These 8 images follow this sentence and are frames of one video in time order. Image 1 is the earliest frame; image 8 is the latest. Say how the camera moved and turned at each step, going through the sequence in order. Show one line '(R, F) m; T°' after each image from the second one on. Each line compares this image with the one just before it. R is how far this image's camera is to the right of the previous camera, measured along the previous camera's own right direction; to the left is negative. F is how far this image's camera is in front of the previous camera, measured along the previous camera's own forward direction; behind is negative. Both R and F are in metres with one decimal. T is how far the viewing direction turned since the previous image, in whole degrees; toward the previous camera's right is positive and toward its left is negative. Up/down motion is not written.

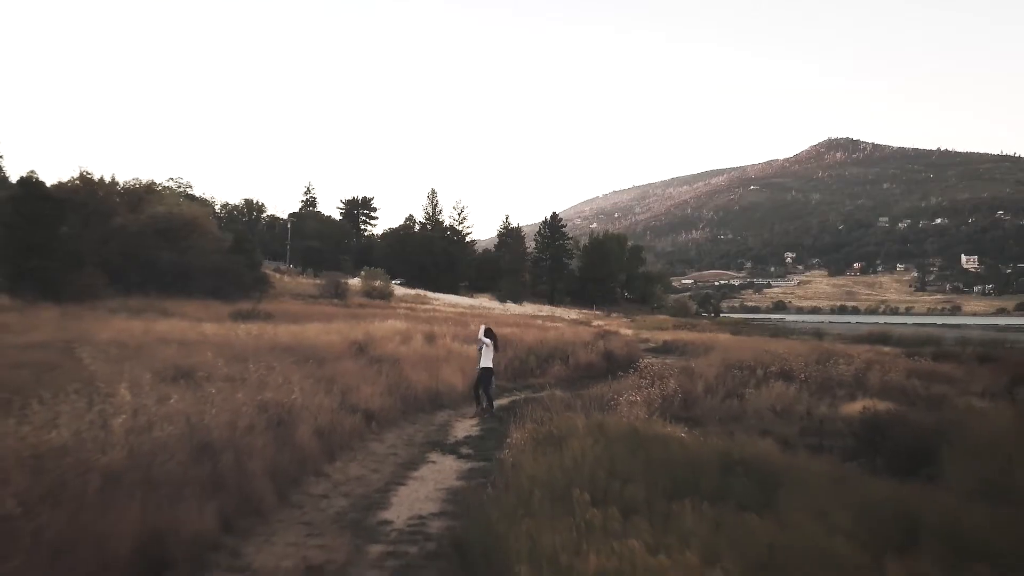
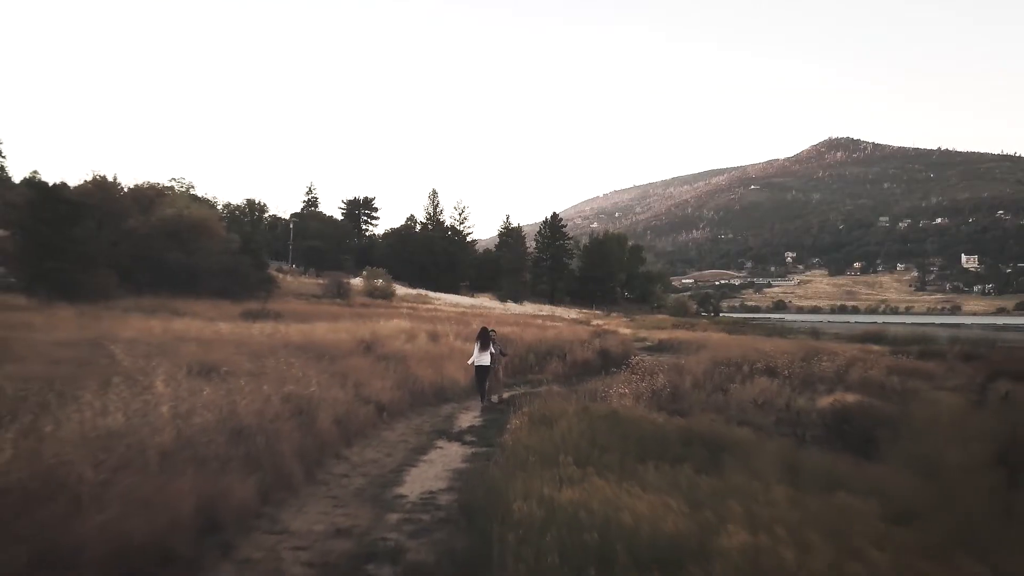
(0.0, -0.8) m; 0°
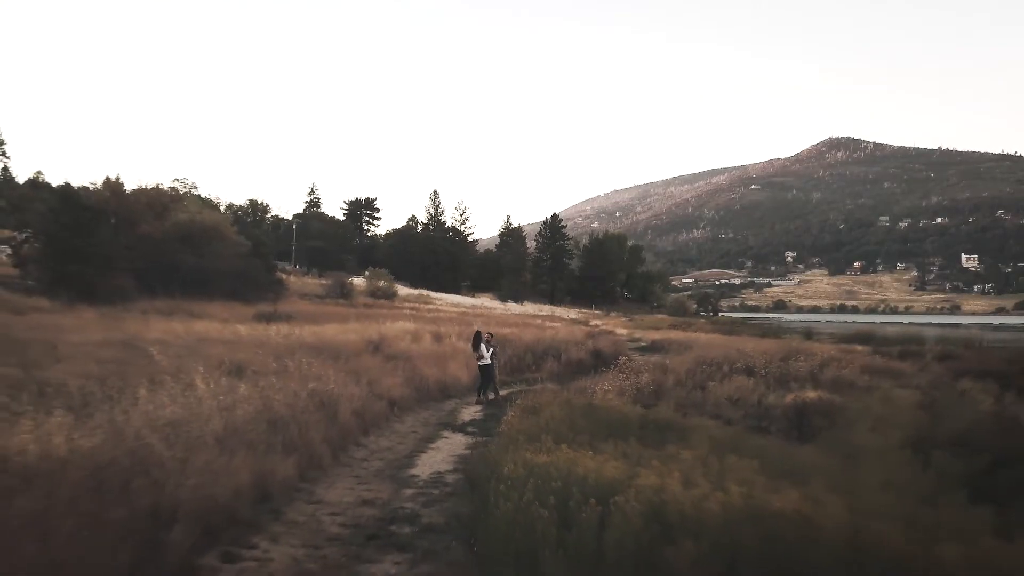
(+0.1, -1.2) m; 0°
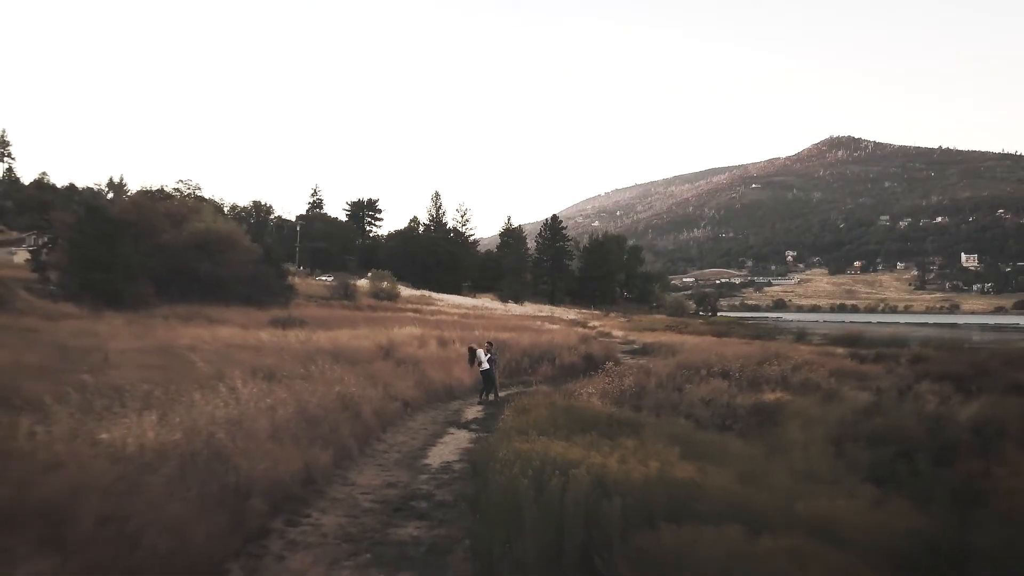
(+0.1, -1.6) m; 0°
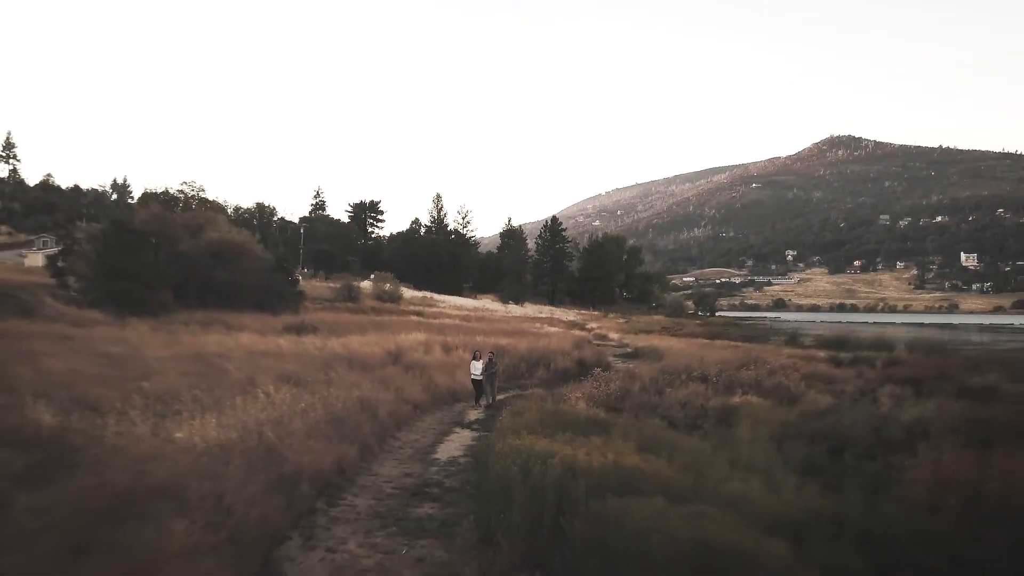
(+0.1, -1.7) m; 0°
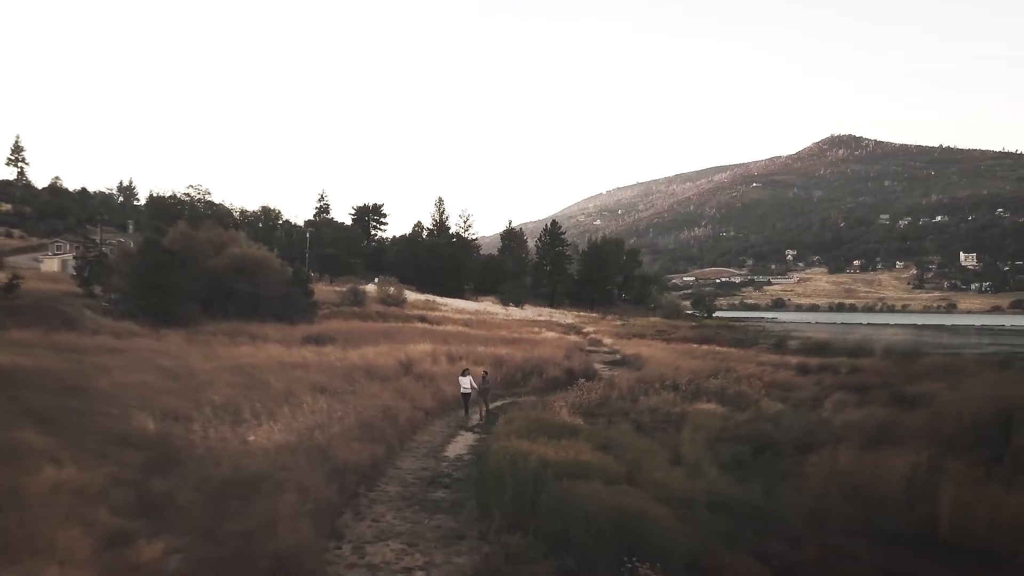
(+0.2, -2.9) m; 0°
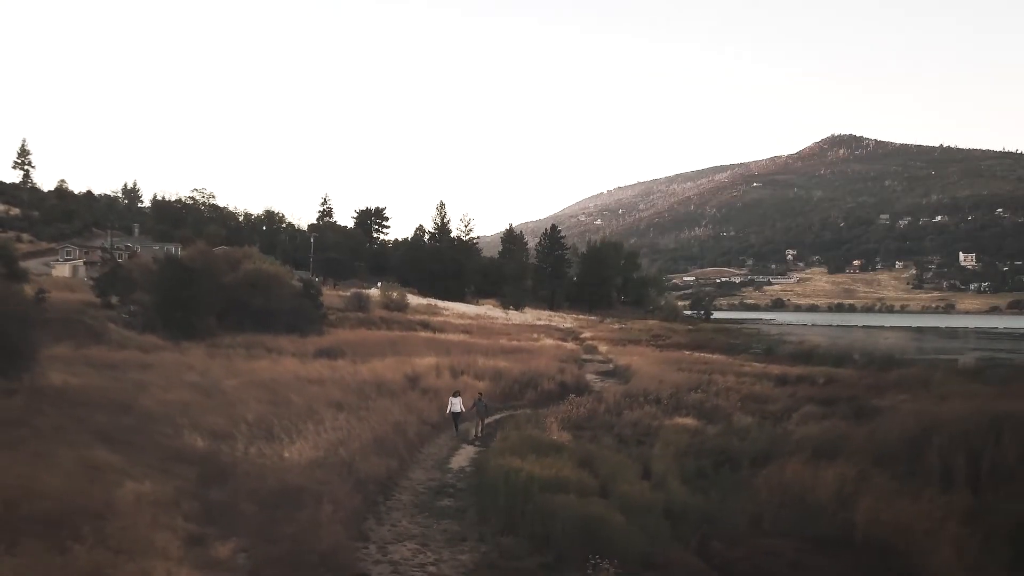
(+0.1, -2.1) m; 0°
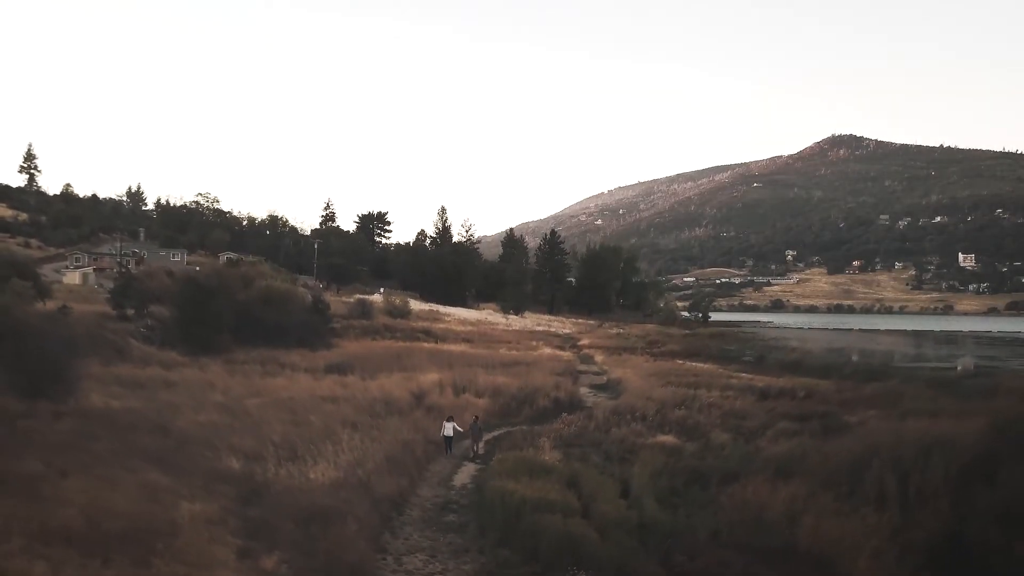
(+0.1, -2.1) m; 0°
